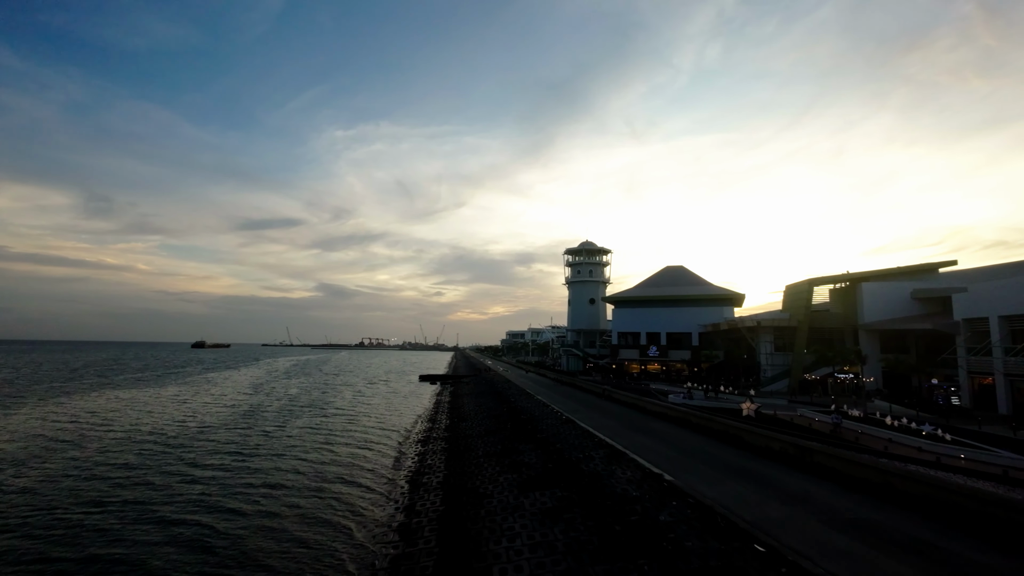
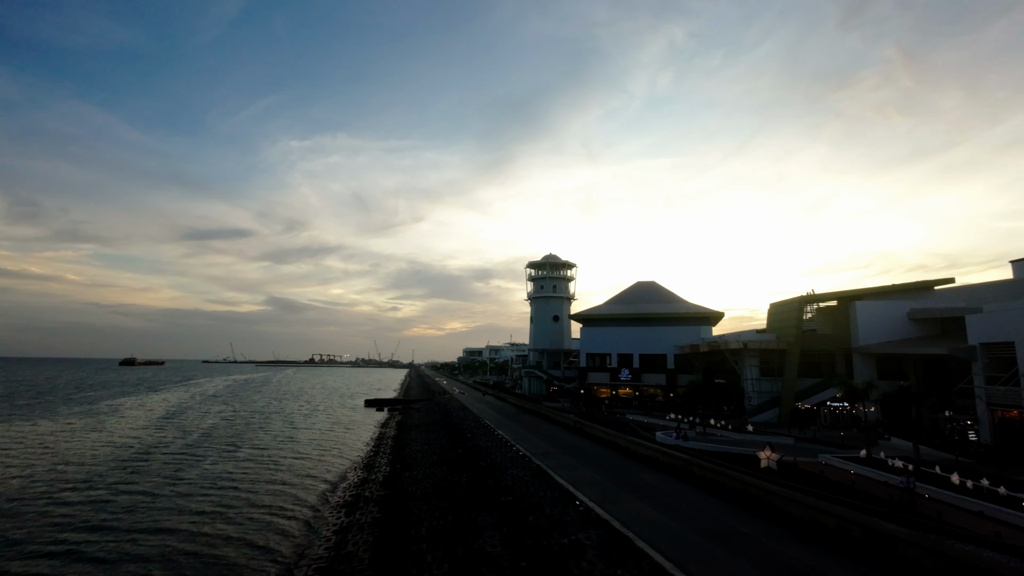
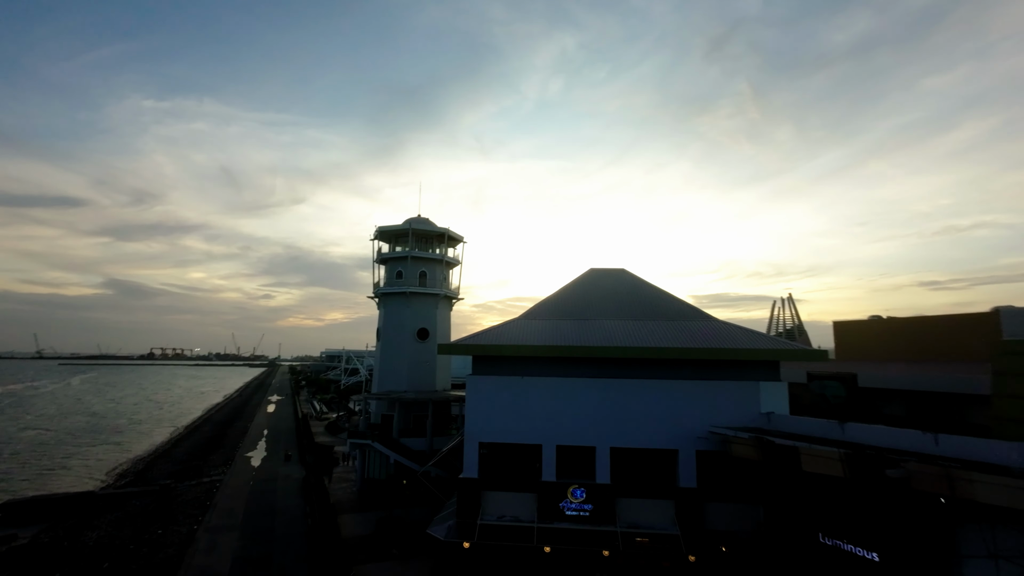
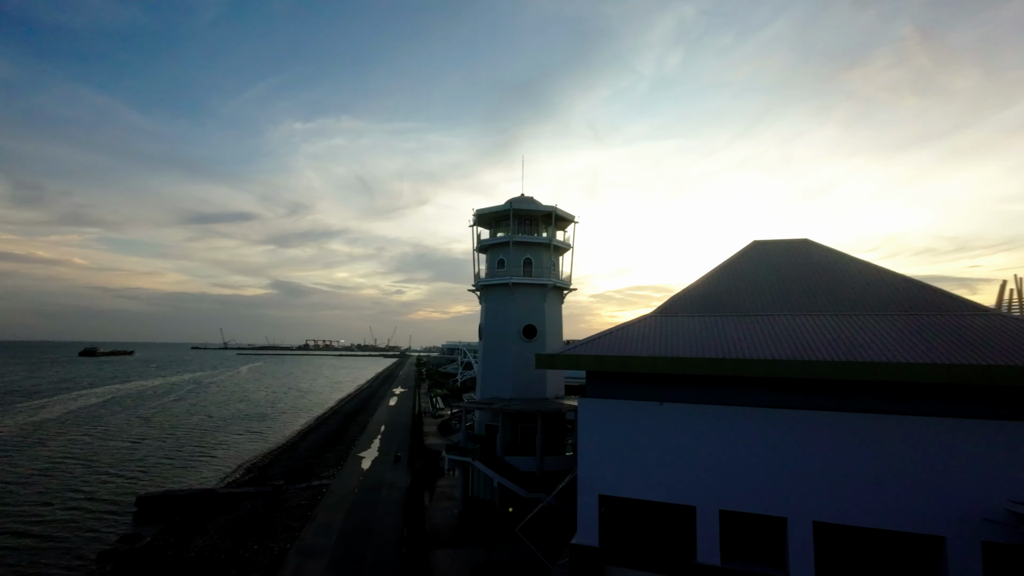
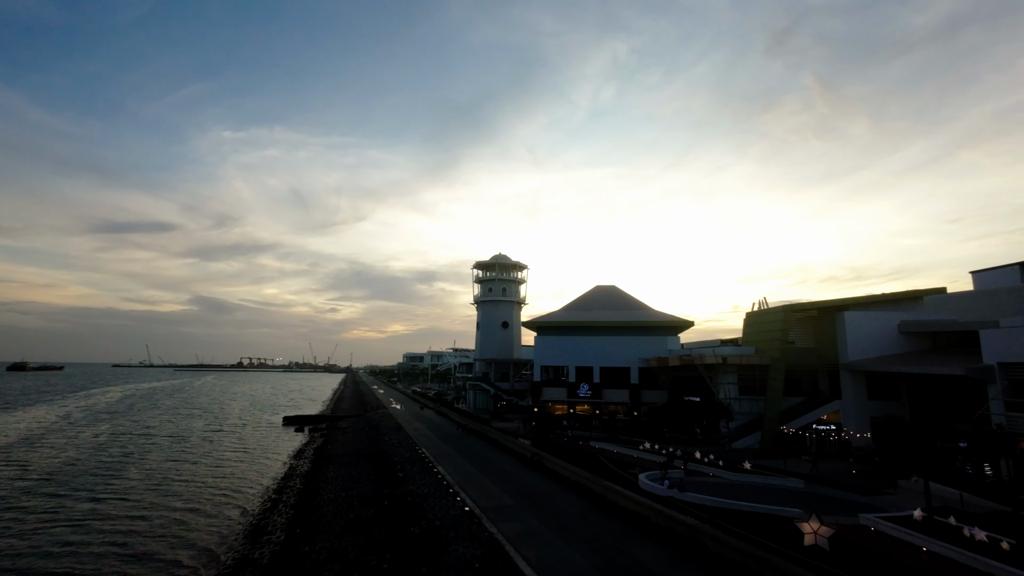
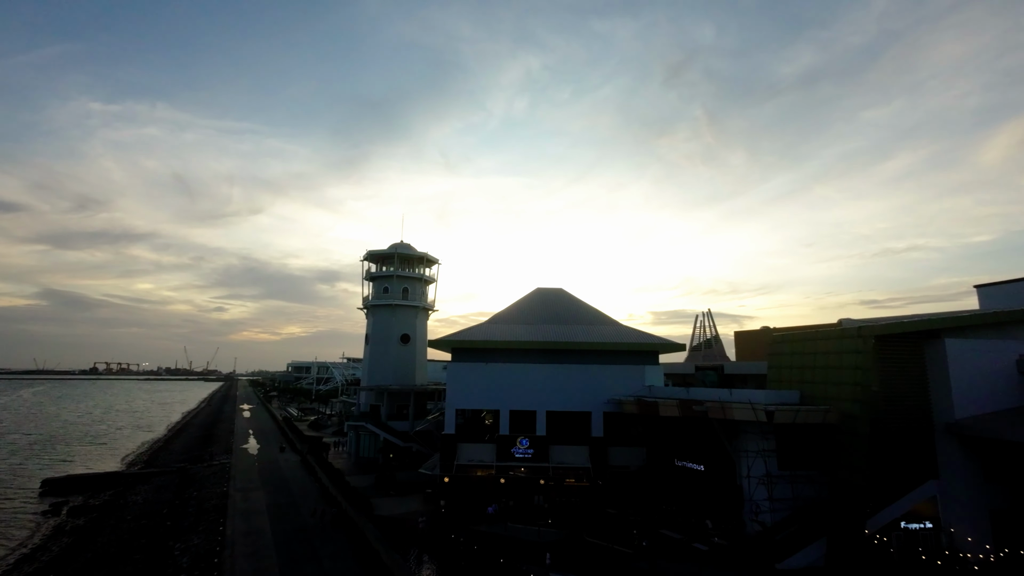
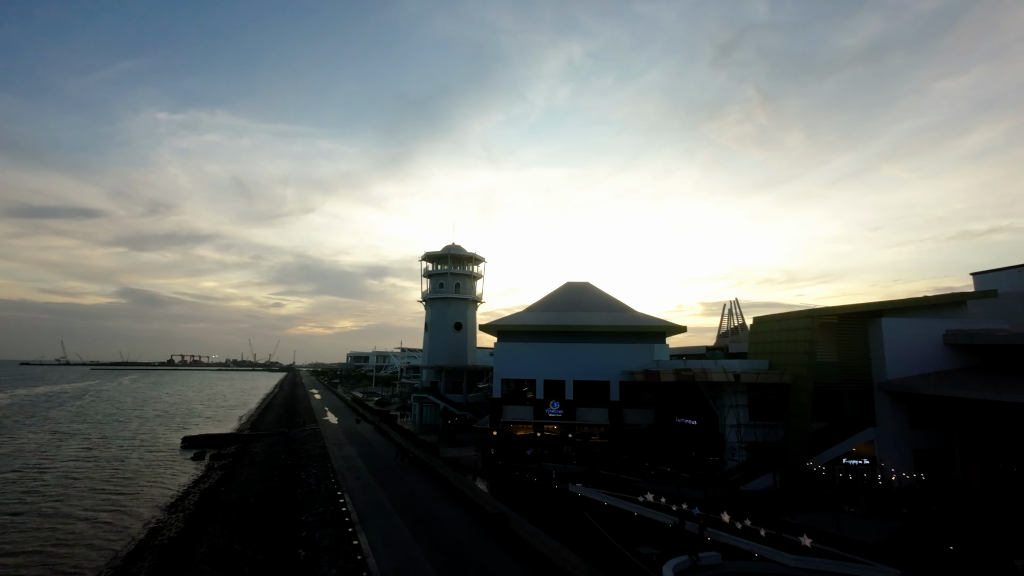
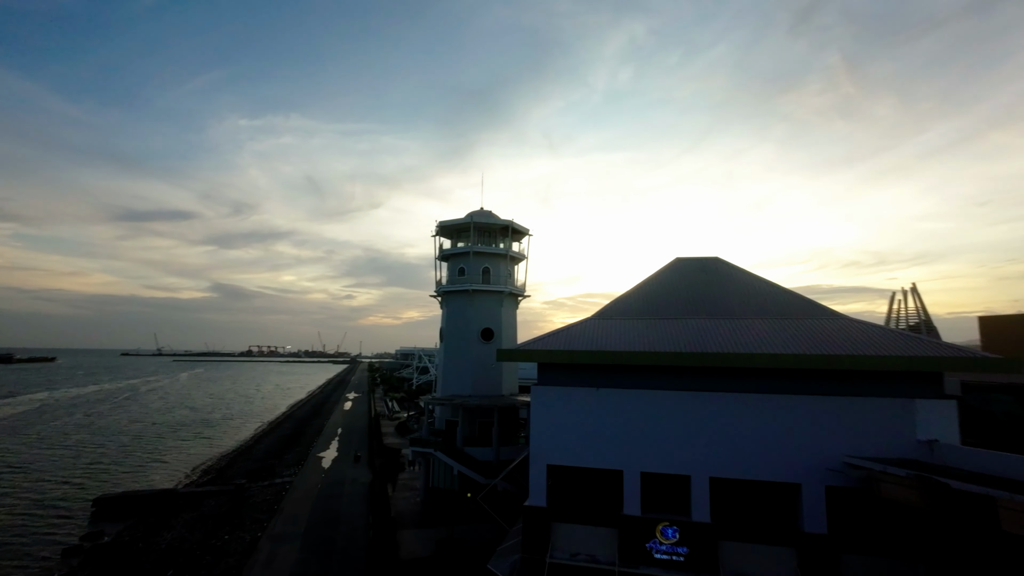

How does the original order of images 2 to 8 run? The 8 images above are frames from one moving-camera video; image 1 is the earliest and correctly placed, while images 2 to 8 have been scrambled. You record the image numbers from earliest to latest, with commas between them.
2, 5, 7, 6, 3, 8, 4
